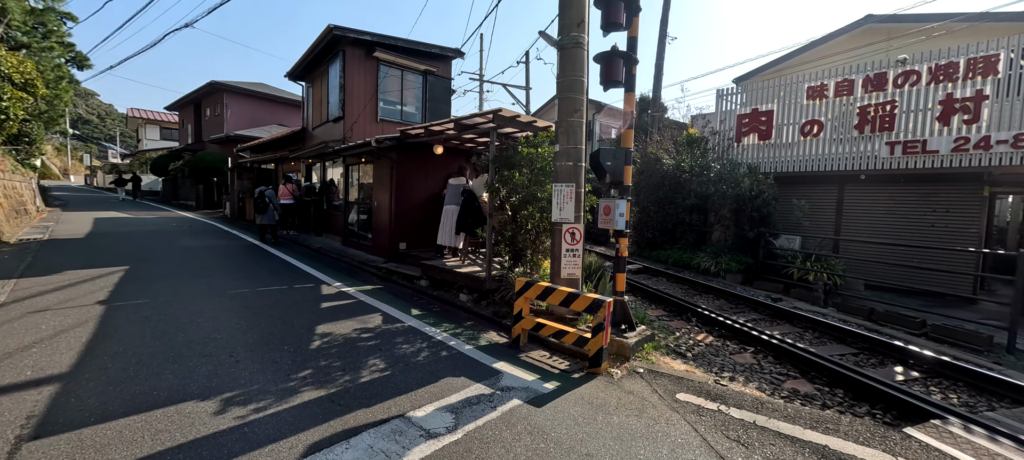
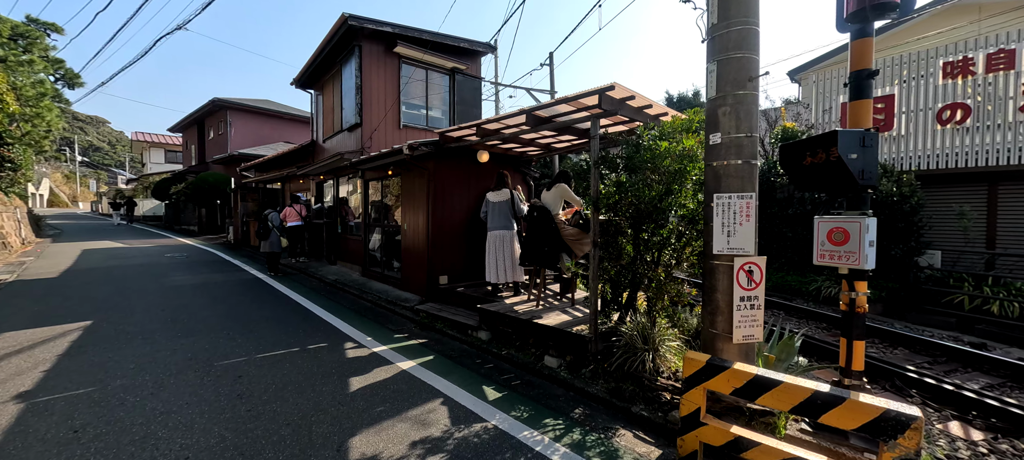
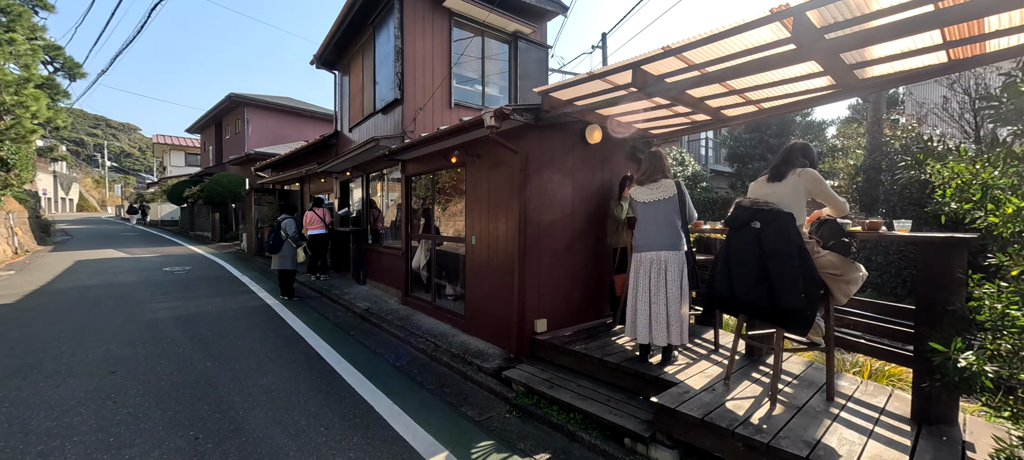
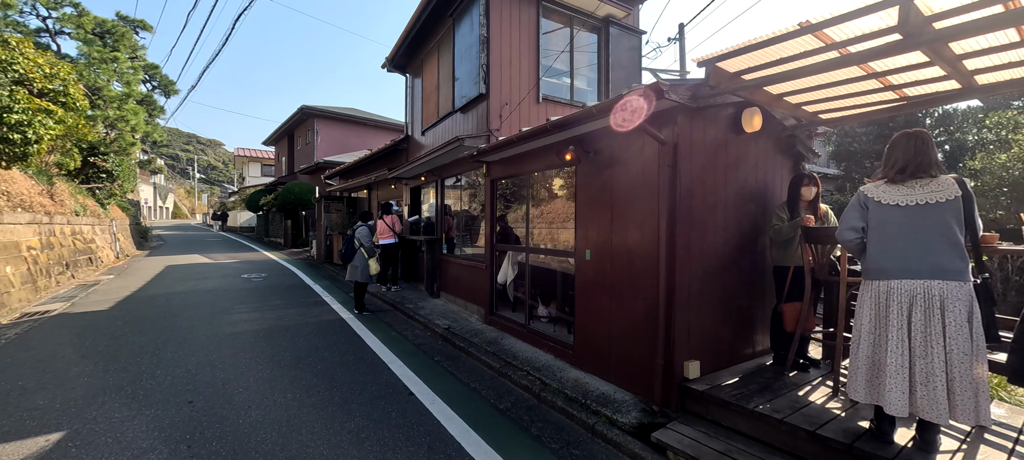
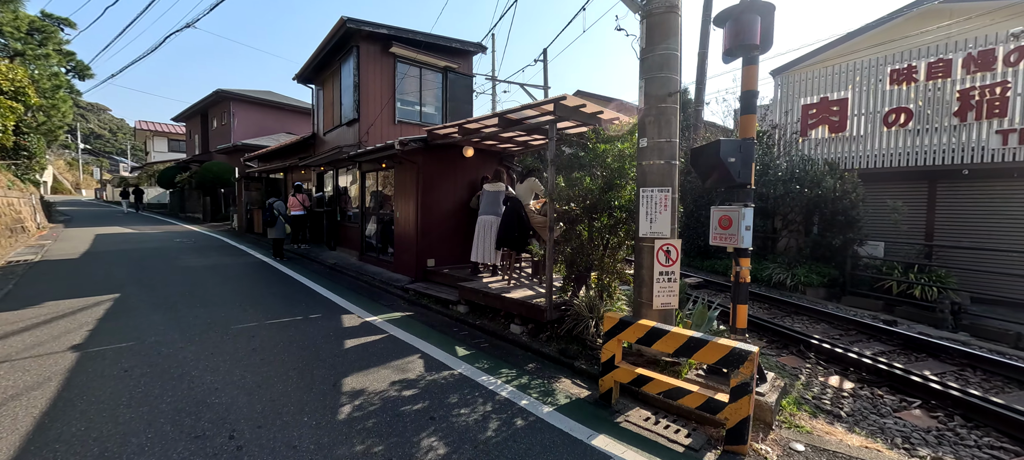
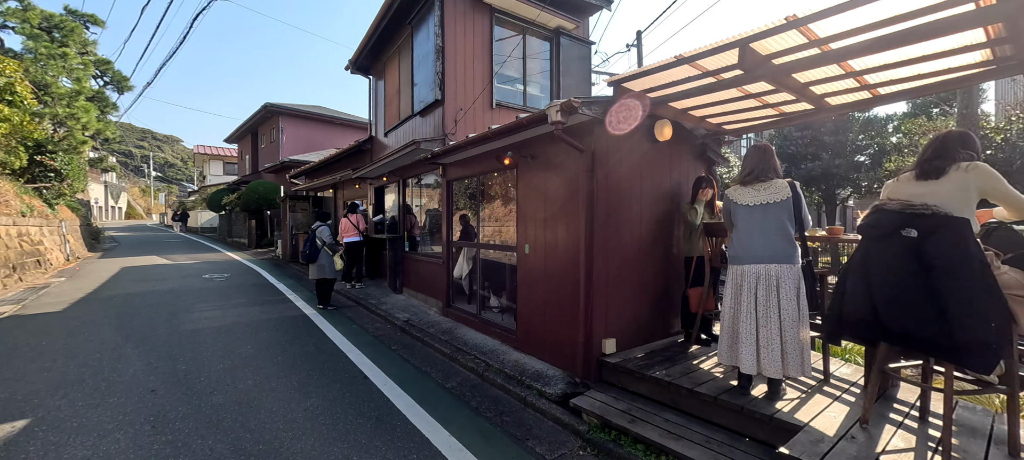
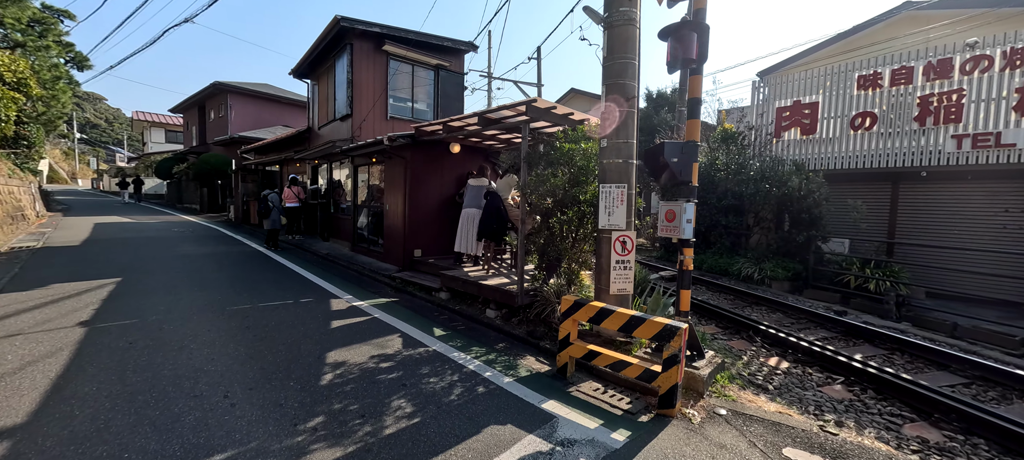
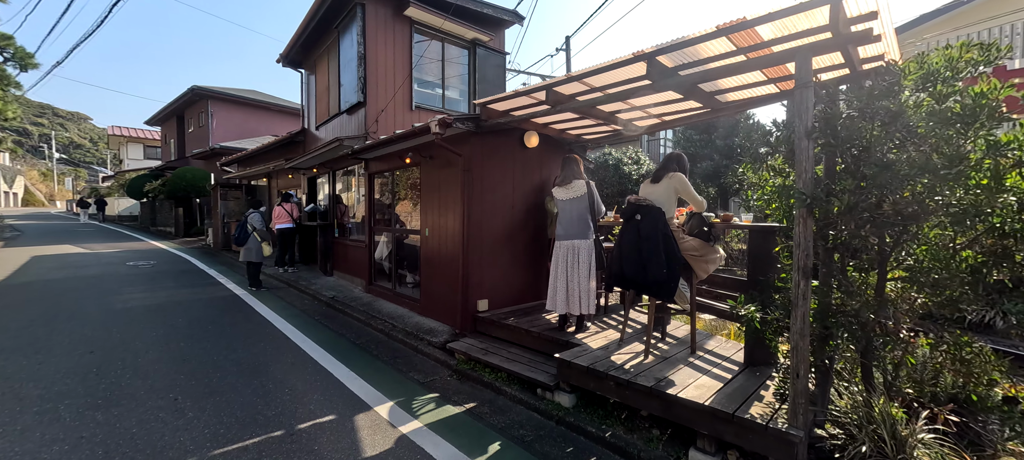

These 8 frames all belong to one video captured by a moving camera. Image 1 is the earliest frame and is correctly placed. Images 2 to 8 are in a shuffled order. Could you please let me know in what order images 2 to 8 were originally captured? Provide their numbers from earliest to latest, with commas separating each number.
7, 5, 2, 8, 3, 6, 4
